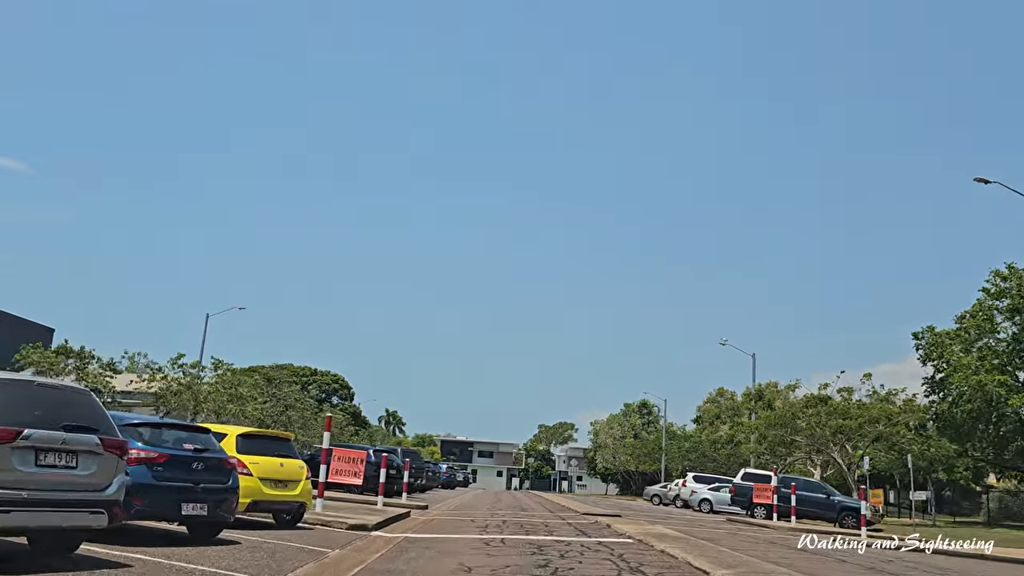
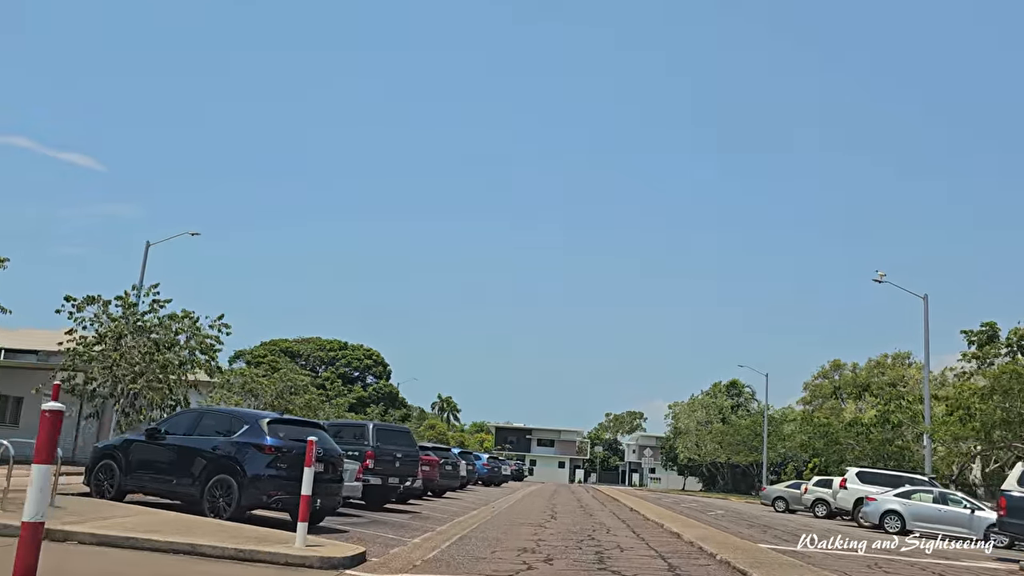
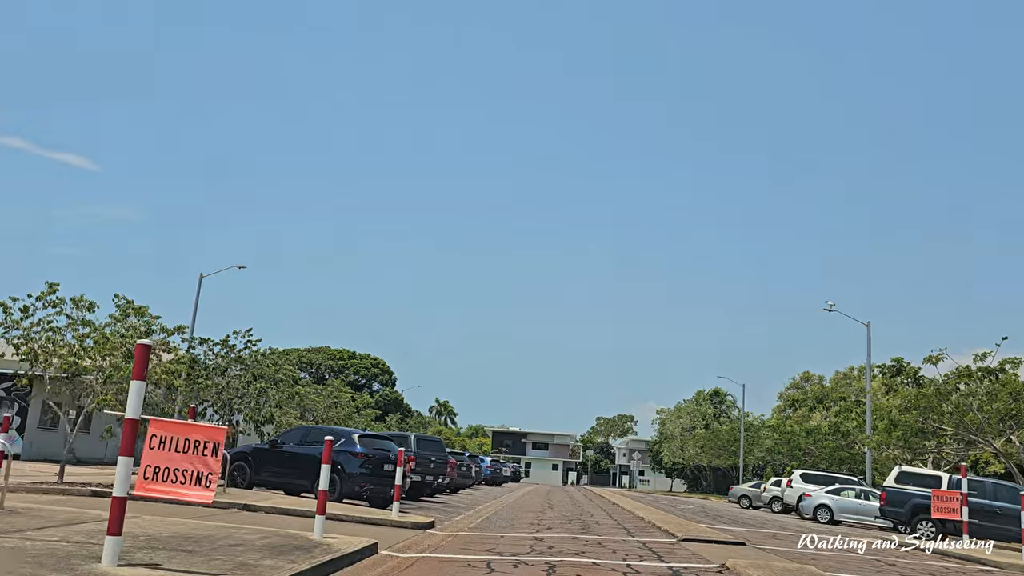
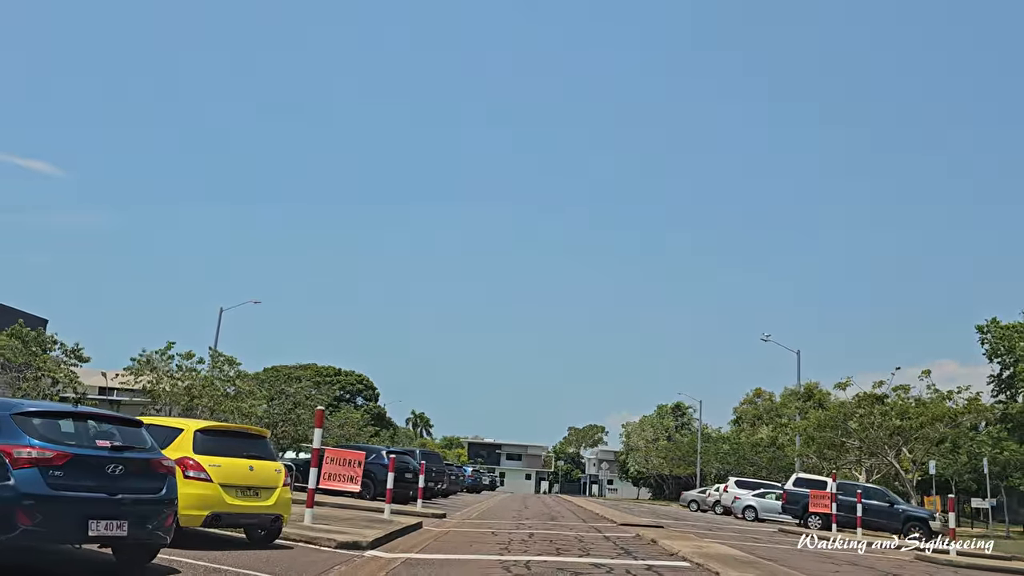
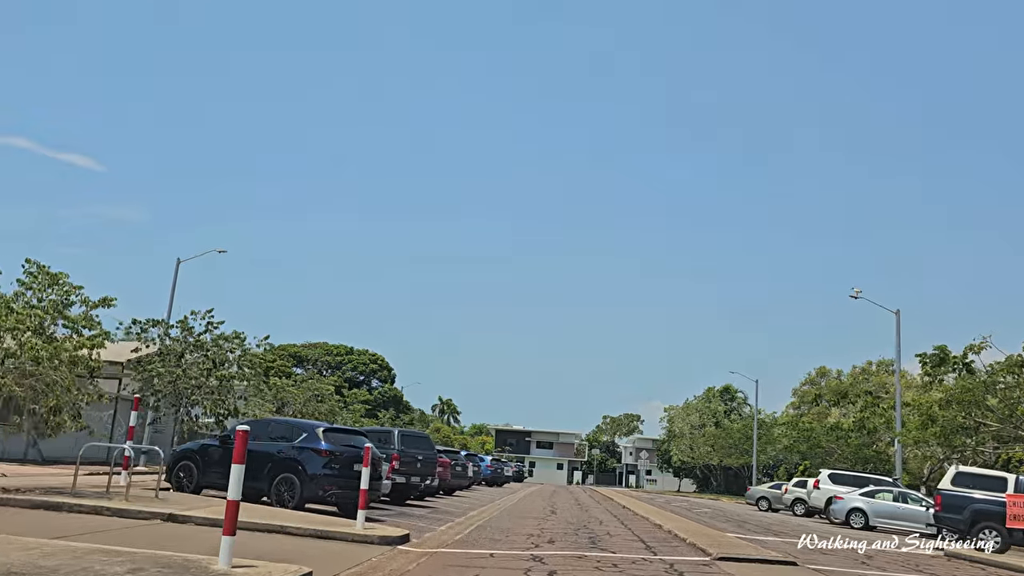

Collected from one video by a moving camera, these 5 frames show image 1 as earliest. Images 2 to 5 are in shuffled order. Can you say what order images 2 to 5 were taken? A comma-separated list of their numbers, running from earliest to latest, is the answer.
4, 3, 5, 2
